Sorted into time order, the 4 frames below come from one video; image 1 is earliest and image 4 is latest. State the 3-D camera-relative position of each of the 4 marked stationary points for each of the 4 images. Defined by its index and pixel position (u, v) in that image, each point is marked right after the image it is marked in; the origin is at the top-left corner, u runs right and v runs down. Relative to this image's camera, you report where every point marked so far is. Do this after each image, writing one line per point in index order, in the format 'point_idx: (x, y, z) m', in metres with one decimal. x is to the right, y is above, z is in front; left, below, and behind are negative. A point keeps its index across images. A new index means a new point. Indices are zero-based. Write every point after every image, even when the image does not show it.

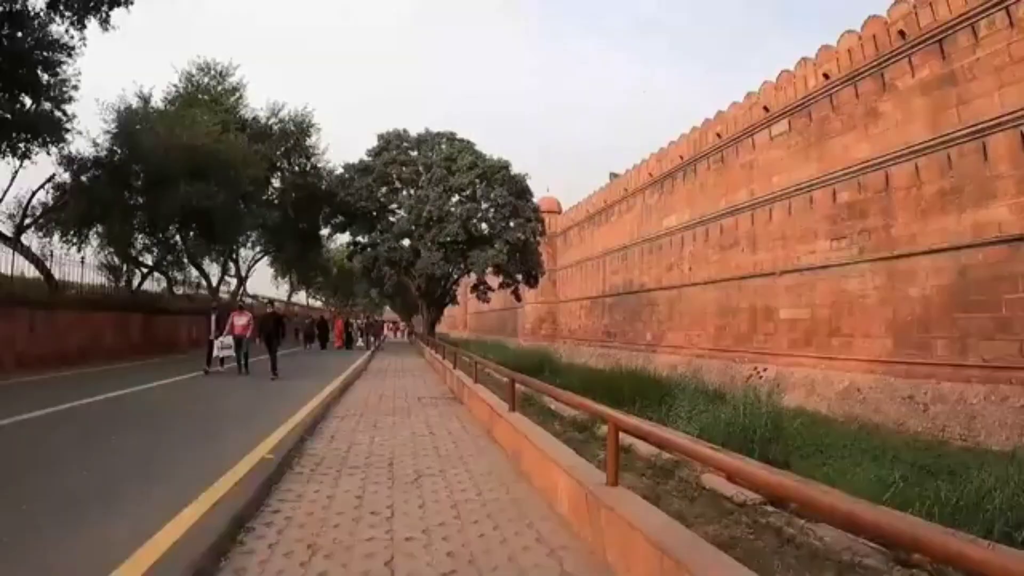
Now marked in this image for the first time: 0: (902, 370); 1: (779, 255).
0: (+6.0, -1.3, +13.5) m
1: (+5.3, +0.7, +17.3) m
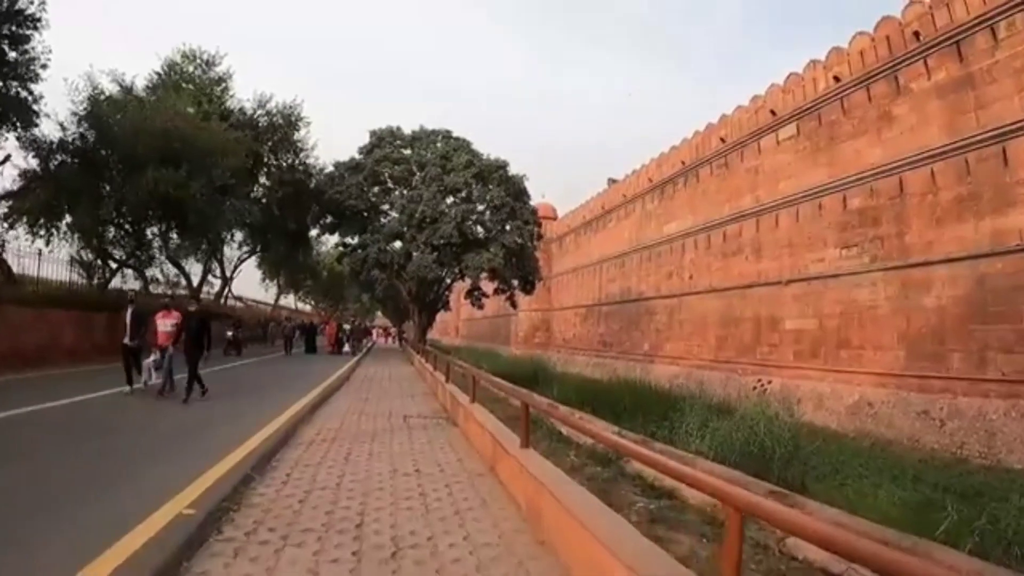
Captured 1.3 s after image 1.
0: (+6.0, -1.4, +12.9) m
1: (+5.2, +0.5, +16.7) m
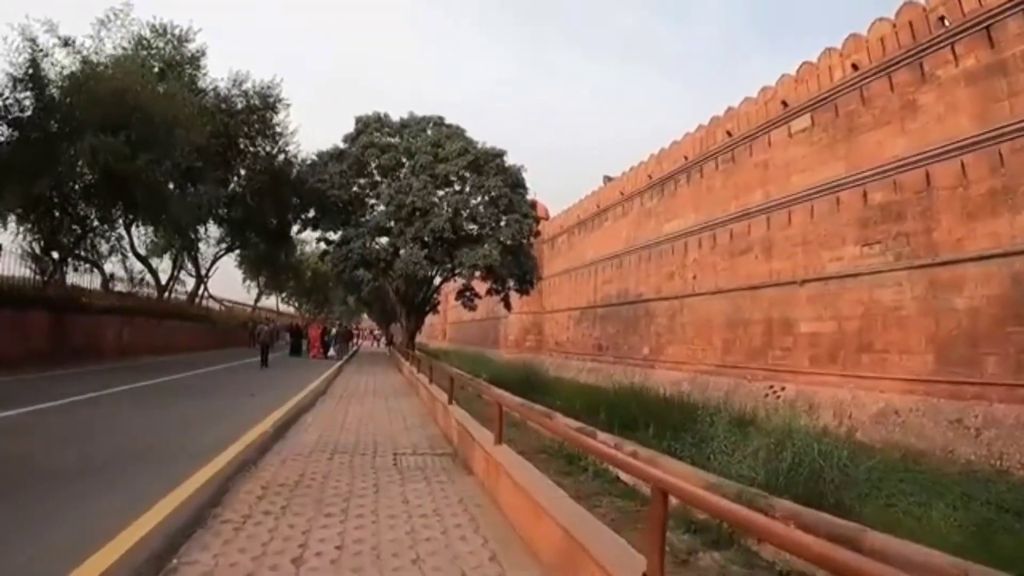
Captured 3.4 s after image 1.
0: (+6.0, -1.4, +12.0) m
1: (+5.2, +0.5, +15.8) m
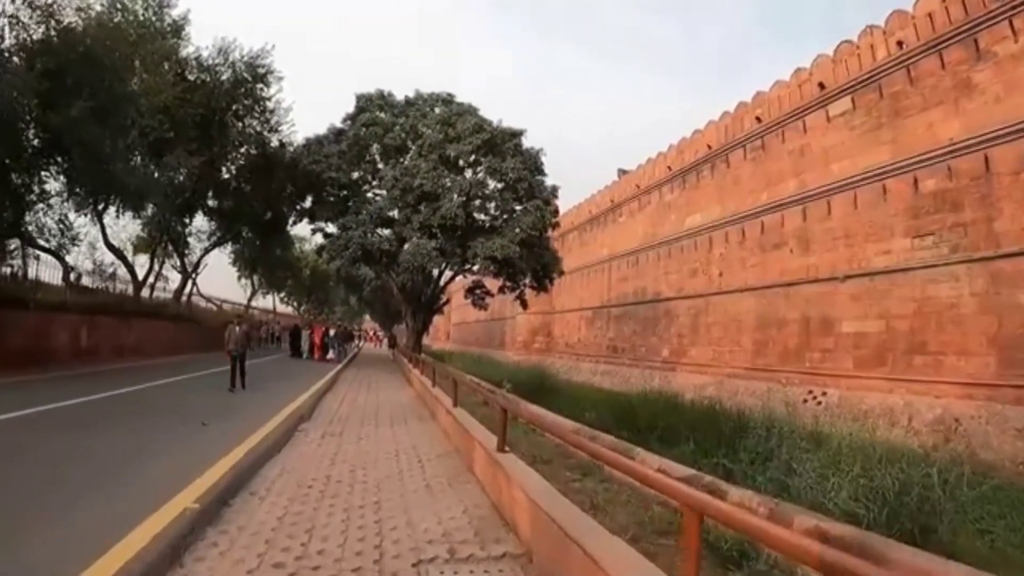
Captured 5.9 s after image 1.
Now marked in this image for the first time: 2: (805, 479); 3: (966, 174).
0: (+6.2, -1.3, +10.8) m
1: (+5.4, +0.5, +14.6) m
2: (+2.3, -1.5, +7.0) m
3: (+6.3, +1.6, +12.1) m
